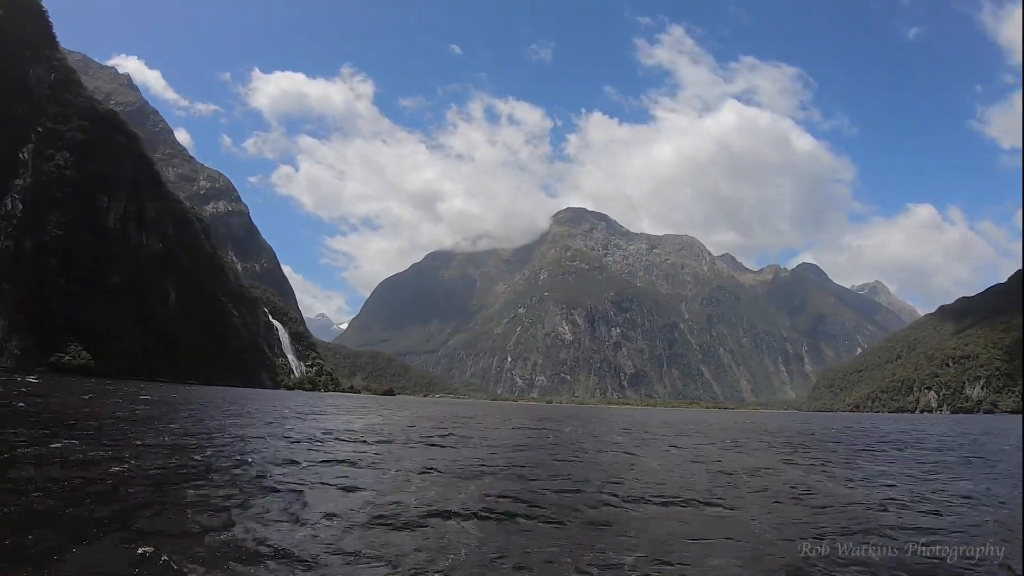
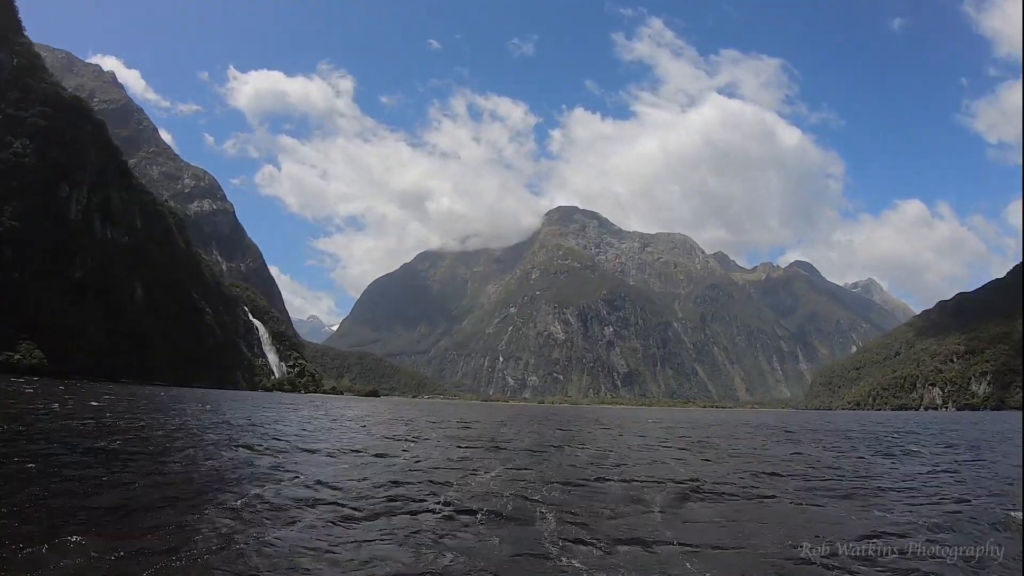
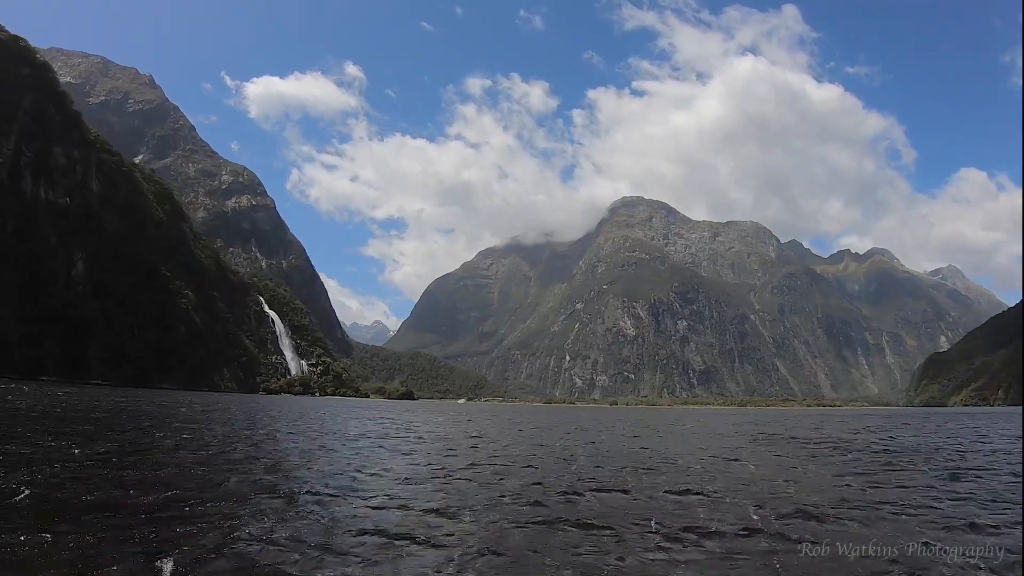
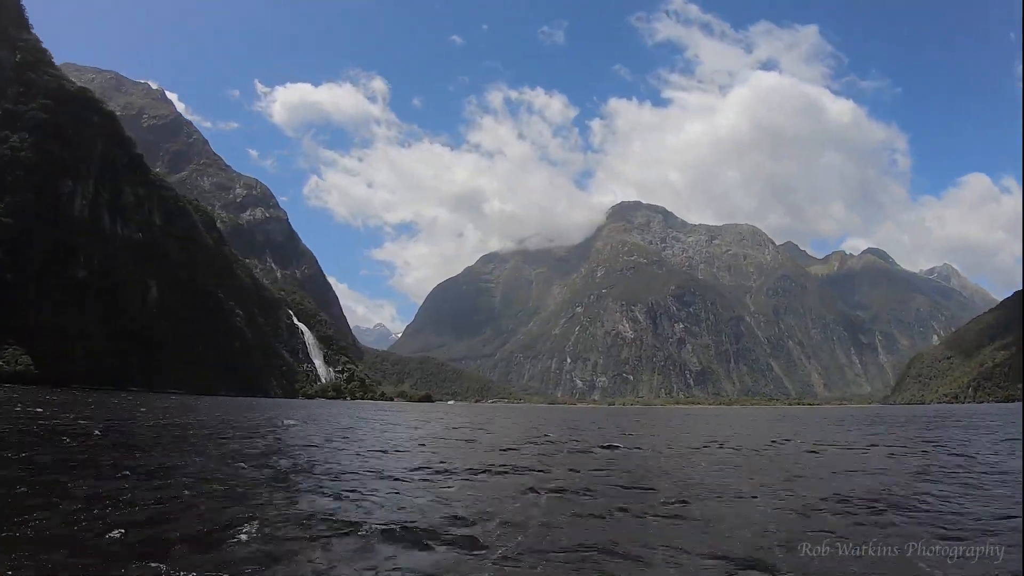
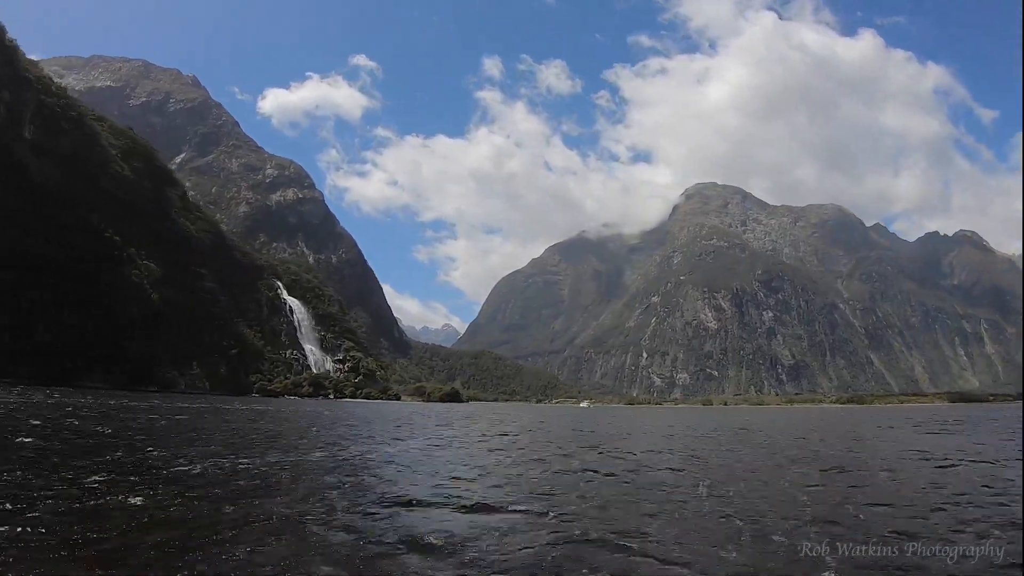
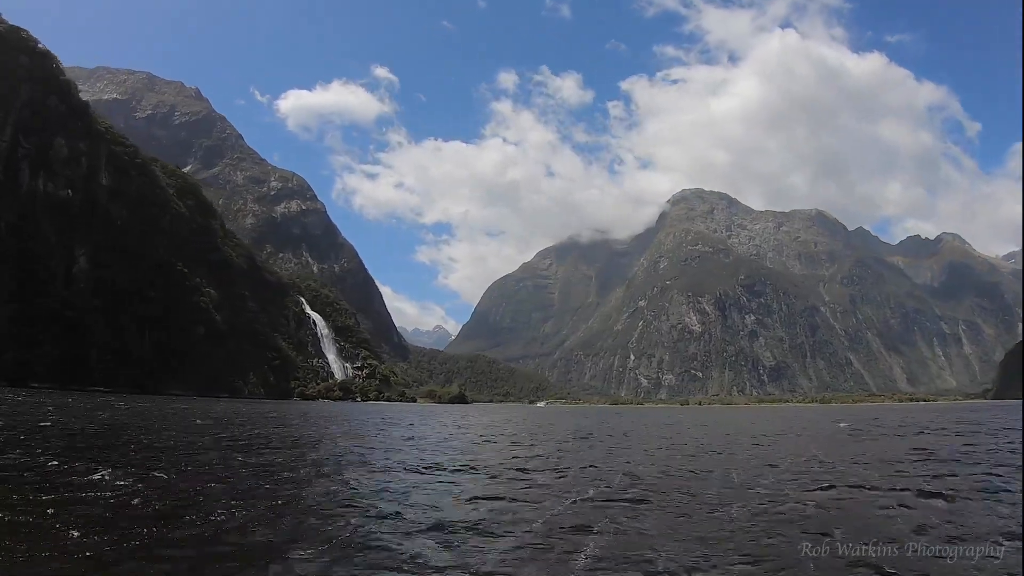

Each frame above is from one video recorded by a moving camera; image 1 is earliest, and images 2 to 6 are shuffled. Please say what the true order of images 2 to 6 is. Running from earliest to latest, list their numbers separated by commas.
2, 4, 3, 6, 5
